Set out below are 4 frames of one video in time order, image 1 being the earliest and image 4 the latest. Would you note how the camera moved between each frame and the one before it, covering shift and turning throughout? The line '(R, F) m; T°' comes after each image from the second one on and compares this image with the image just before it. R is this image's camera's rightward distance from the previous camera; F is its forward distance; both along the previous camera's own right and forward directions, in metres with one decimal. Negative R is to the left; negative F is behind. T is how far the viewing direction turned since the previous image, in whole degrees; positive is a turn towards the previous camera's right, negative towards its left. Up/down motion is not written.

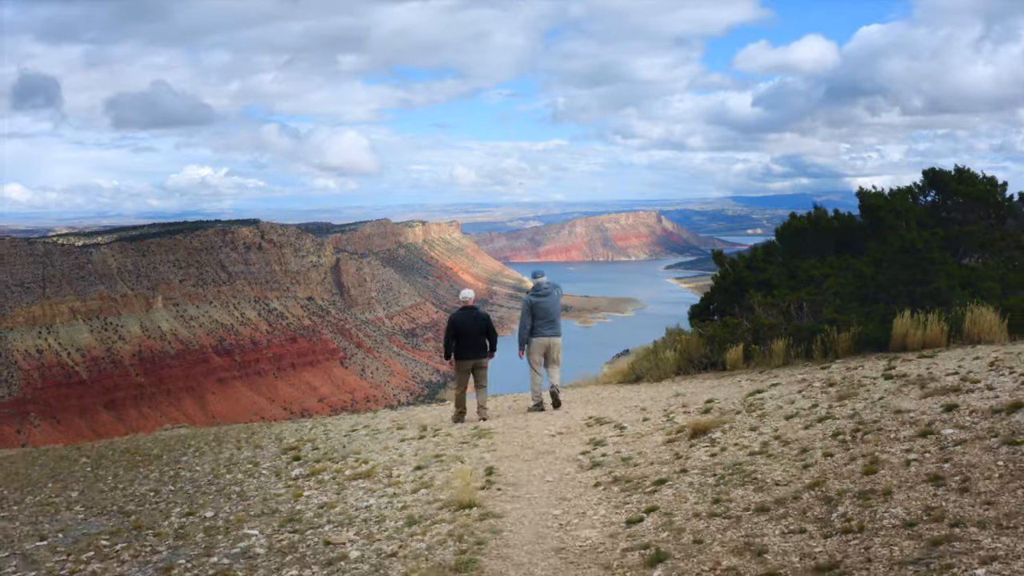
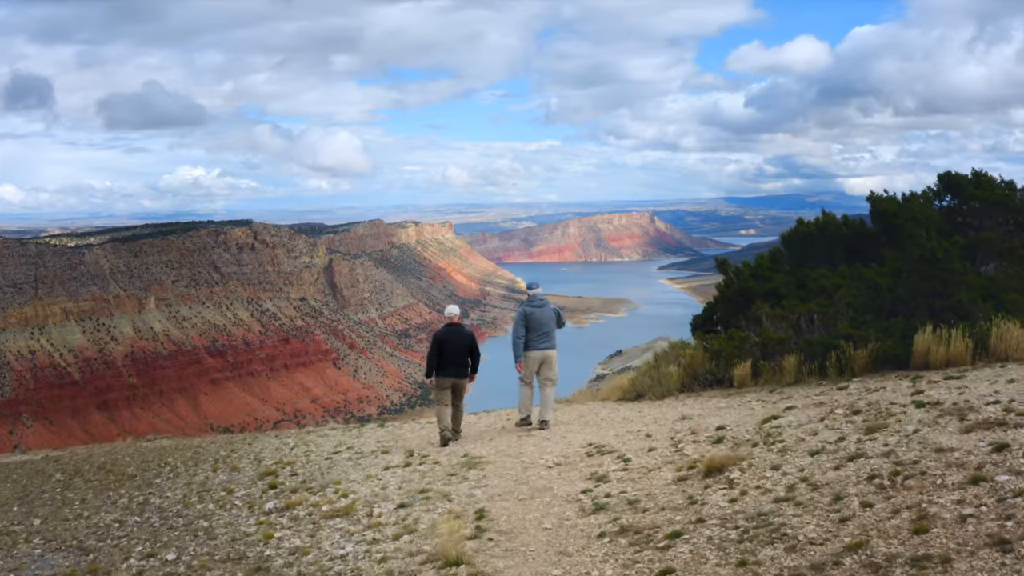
(0.0, +1.1) m; +1°
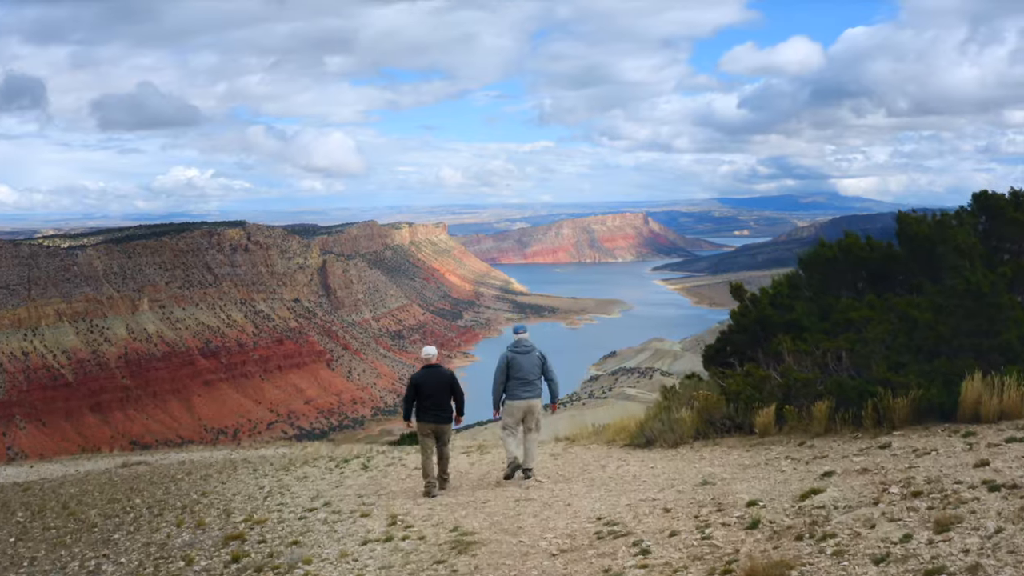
(-0.3, +0.2) m; 0°
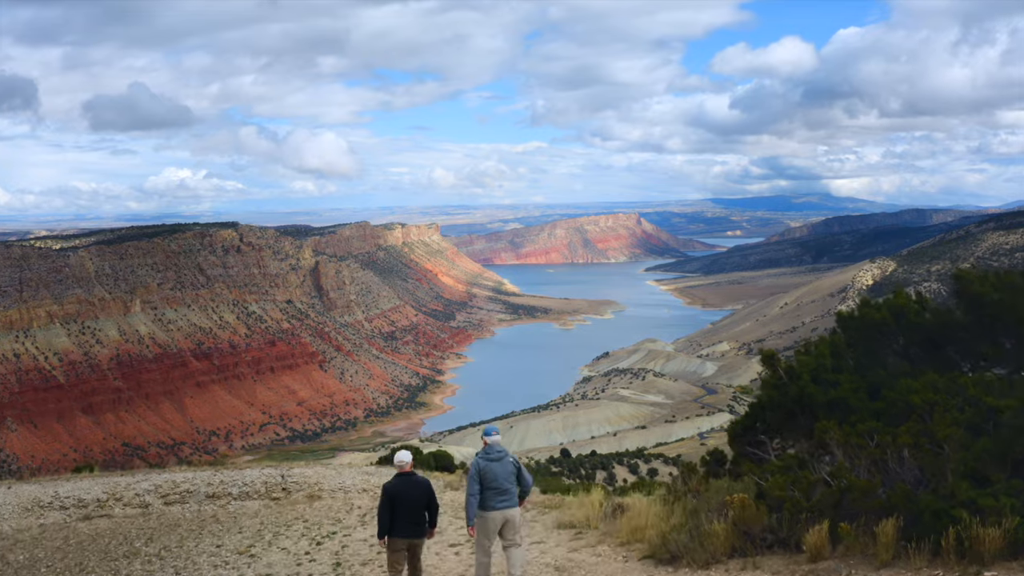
(-0.1, -0.5) m; +1°
